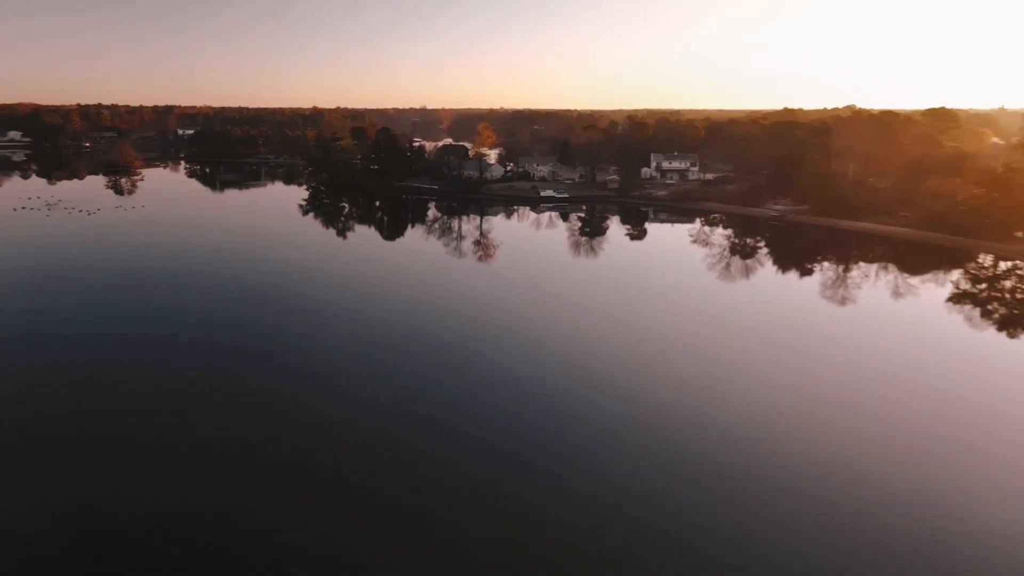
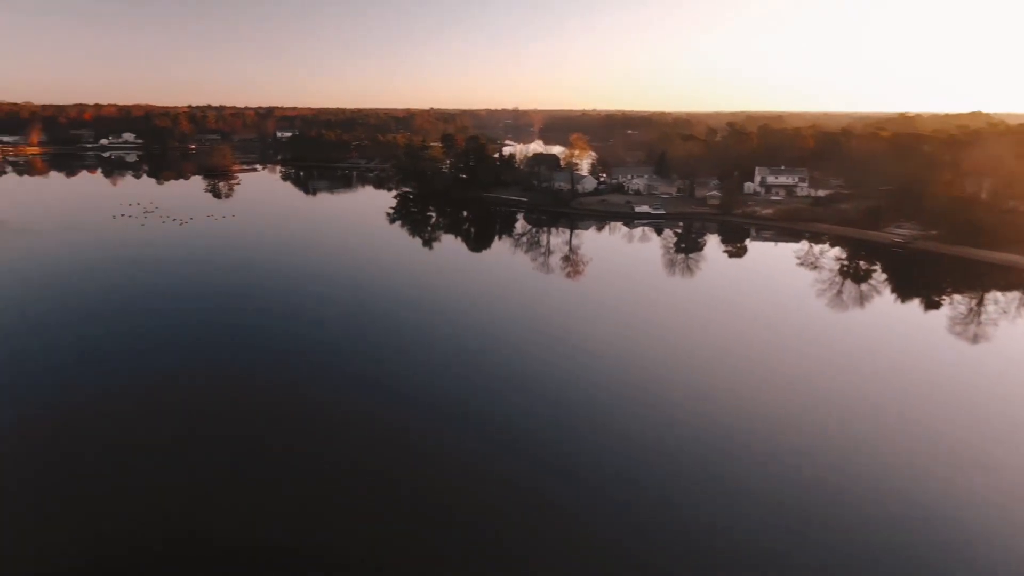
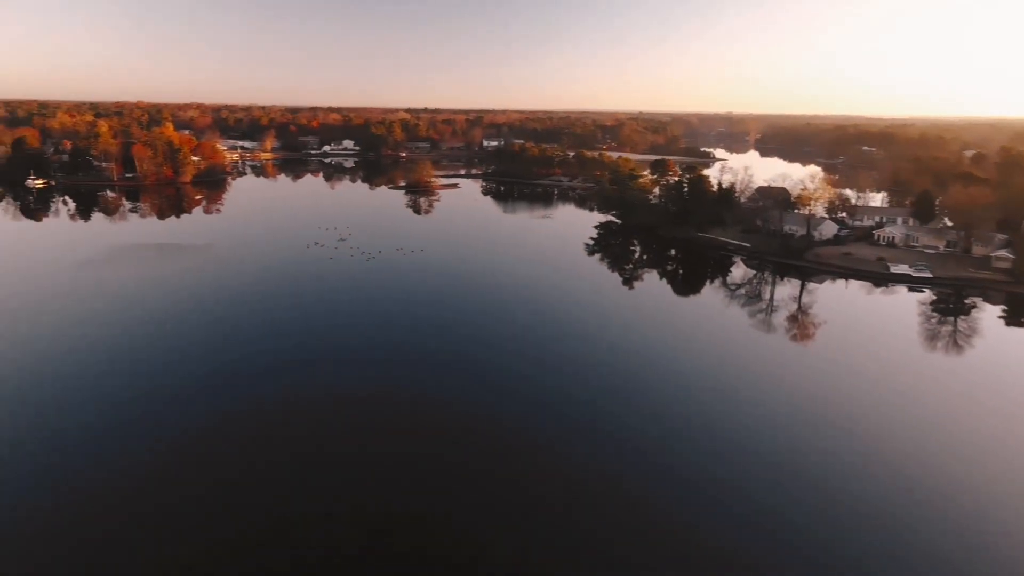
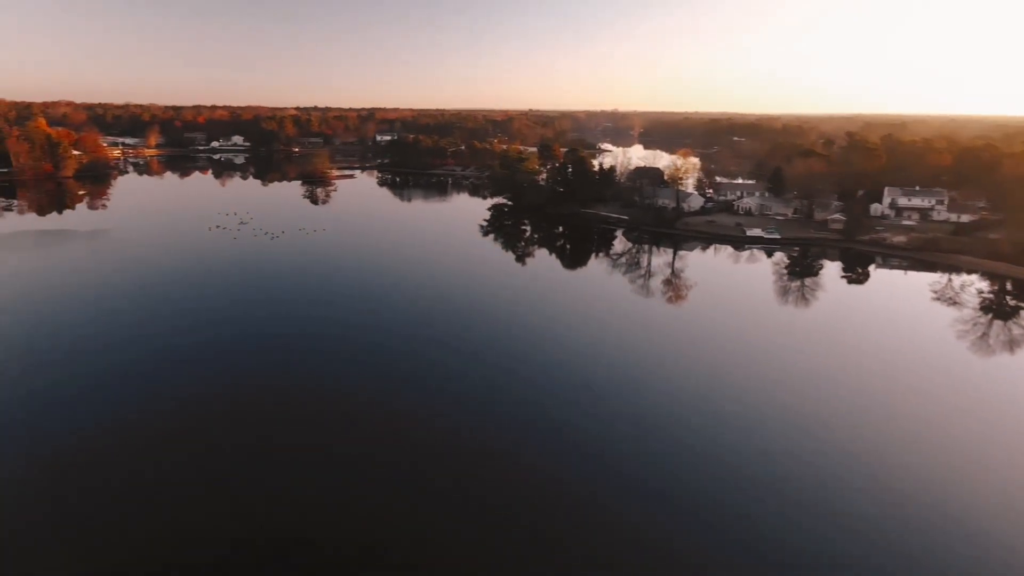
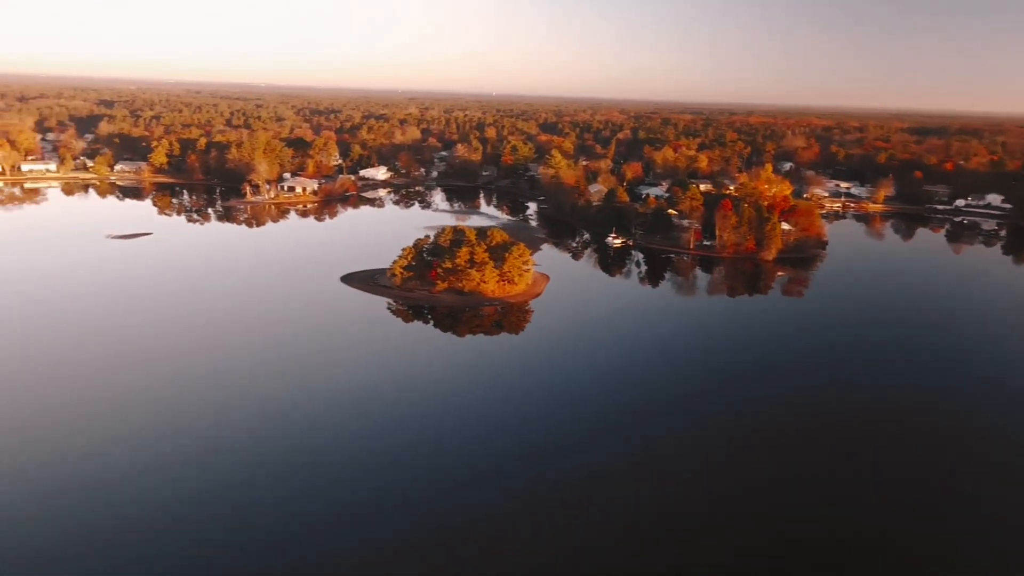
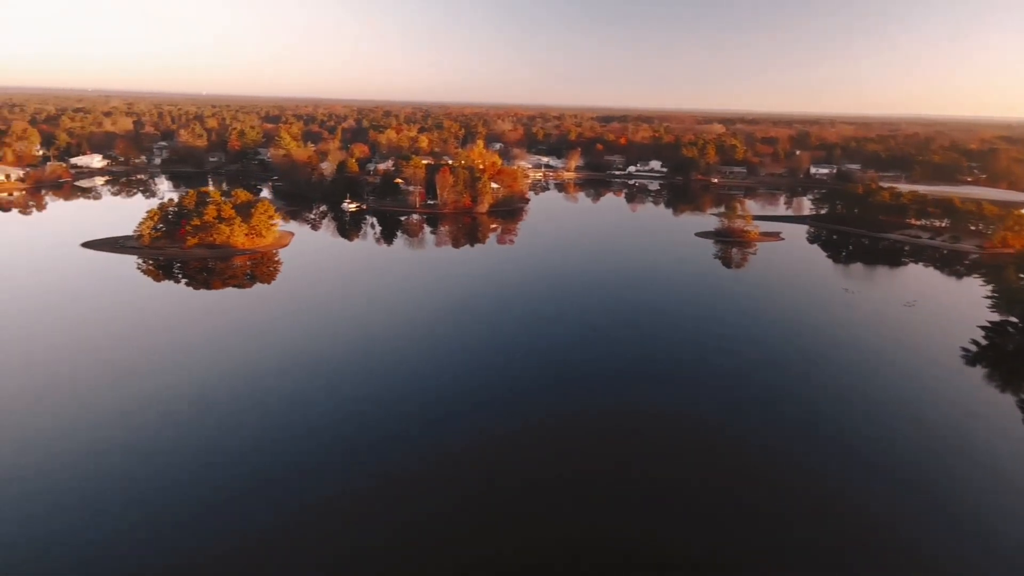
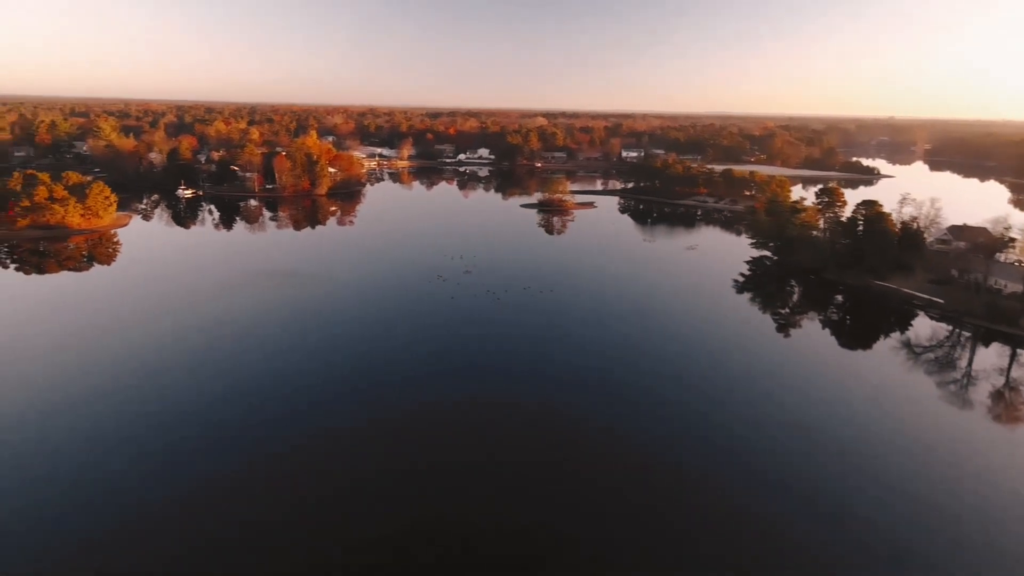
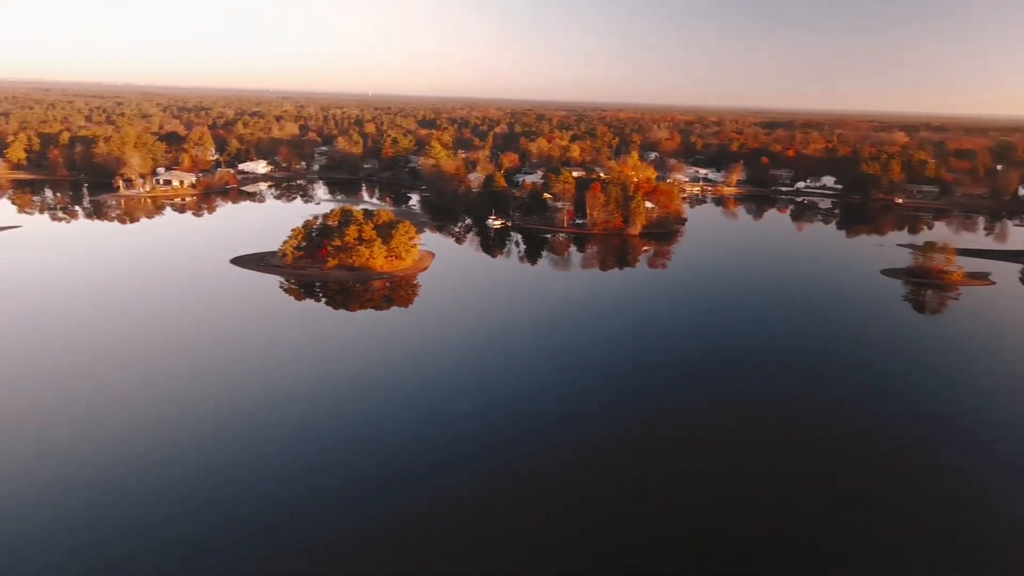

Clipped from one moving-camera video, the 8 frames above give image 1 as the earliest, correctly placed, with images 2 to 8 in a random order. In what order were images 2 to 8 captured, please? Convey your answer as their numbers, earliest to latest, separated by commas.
2, 4, 3, 7, 6, 8, 5
